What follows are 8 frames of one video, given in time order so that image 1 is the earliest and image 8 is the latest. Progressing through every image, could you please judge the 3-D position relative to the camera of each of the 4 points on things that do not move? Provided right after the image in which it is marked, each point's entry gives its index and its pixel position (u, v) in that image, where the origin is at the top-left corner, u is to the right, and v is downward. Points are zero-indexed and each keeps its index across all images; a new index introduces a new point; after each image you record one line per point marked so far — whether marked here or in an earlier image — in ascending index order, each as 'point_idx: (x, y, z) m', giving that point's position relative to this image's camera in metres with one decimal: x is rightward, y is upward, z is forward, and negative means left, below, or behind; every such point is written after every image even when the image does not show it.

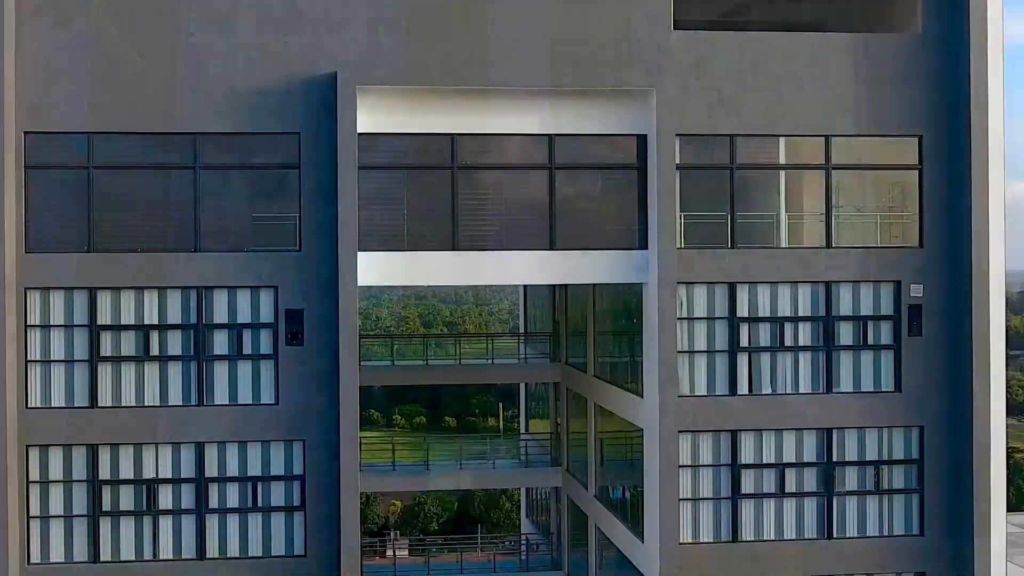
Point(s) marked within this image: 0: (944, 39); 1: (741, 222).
0: (+6.2, +3.5, +13.1) m
1: (+3.2, +0.9, +12.9) m
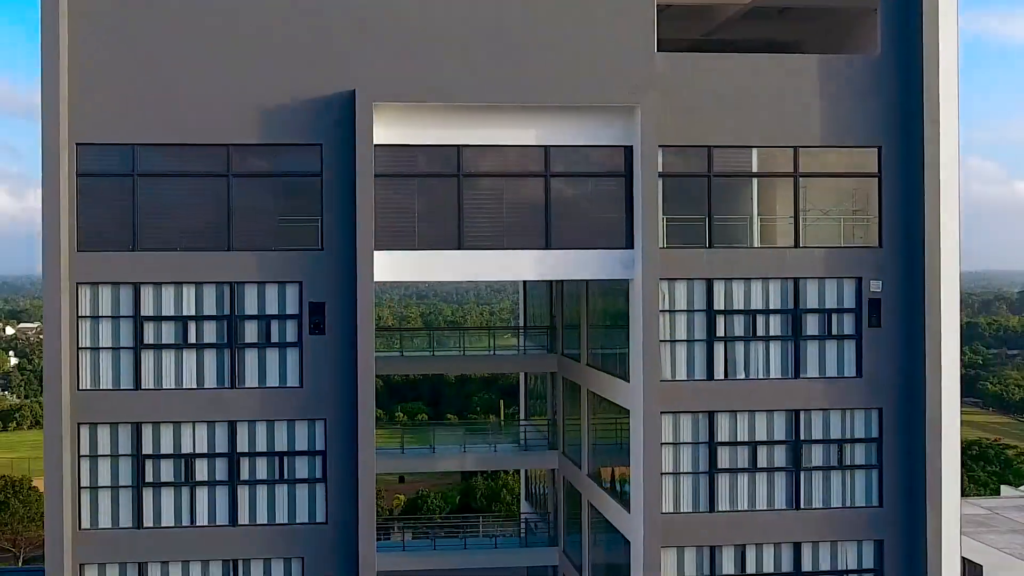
0: (+6.2, +3.6, +14.5) m
1: (+3.2, +1.0, +14.4) m
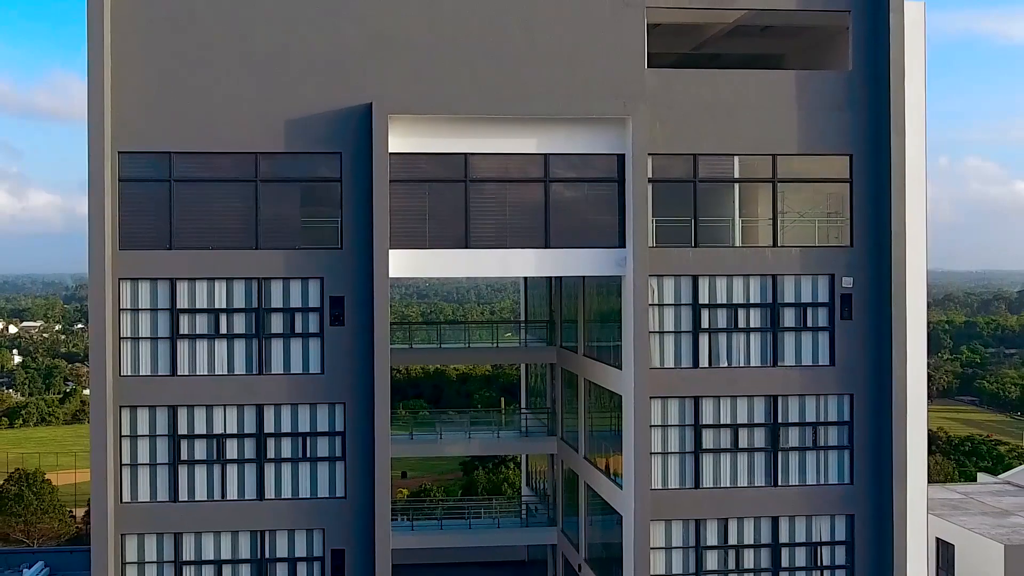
0: (+6.2, +3.7, +15.9) m
1: (+3.3, +1.1, +15.7) m
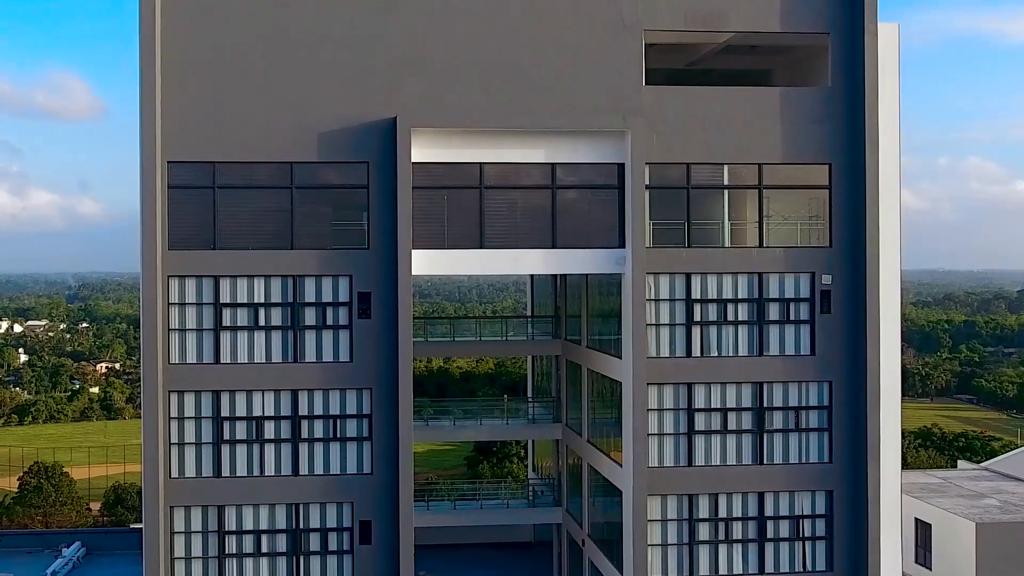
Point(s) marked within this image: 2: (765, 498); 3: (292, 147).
0: (+6.4, +3.7, +17.4) m
1: (+3.5, +1.1, +17.3) m
2: (+4.8, -4.0, +17.4) m
3: (-4.0, +2.6, +16.7) m
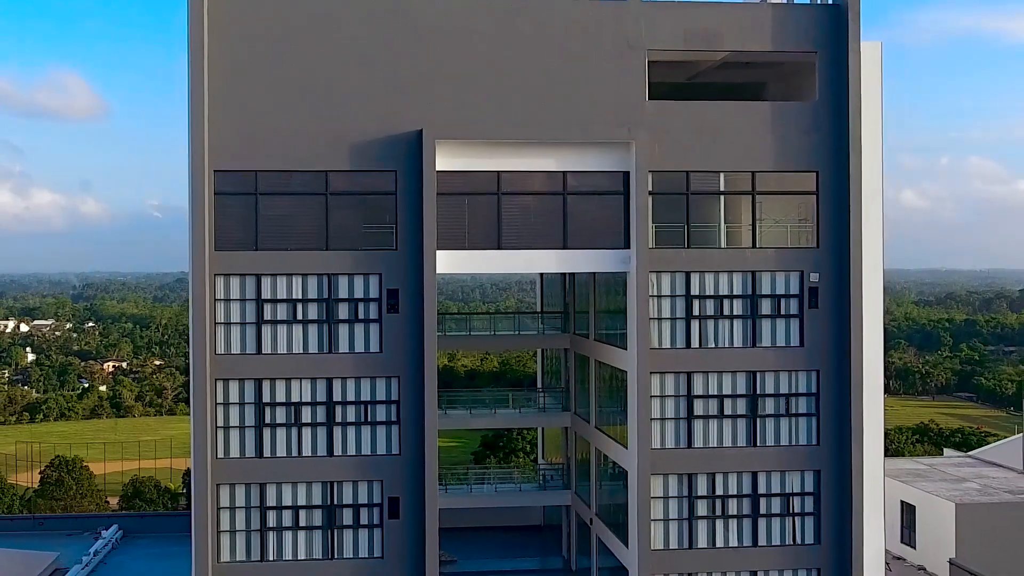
0: (+6.7, +3.8, +19.1) m
1: (+3.8, +1.2, +18.9) m
2: (+5.1, -3.9, +19.1) m
3: (-3.7, +2.6, +18.3) m
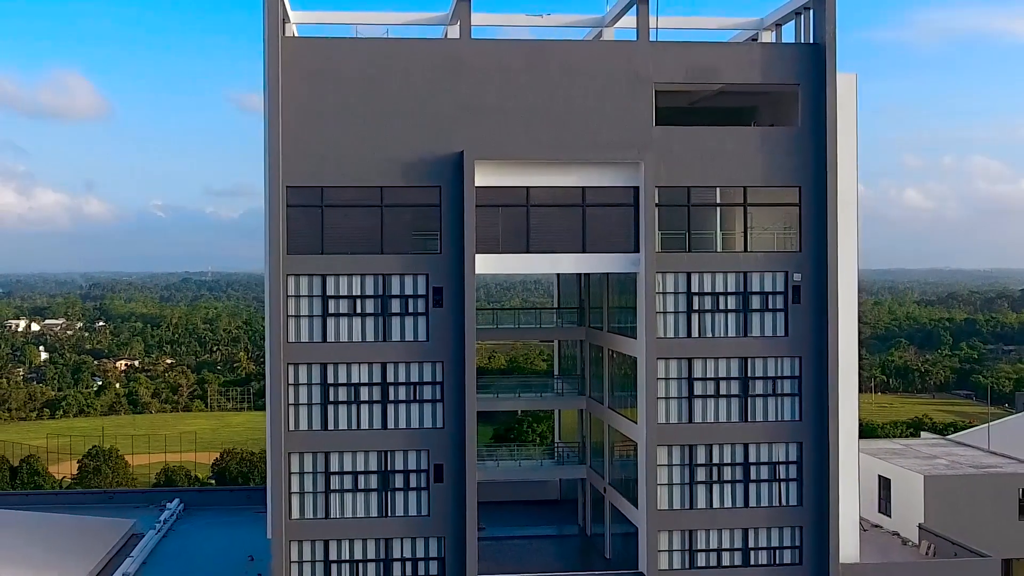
0: (+7.3, +3.8, +22.2) m
1: (+4.4, +1.2, +22.1) m
2: (+5.8, -3.9, +22.3) m
3: (-3.1, +2.7, +21.5) m
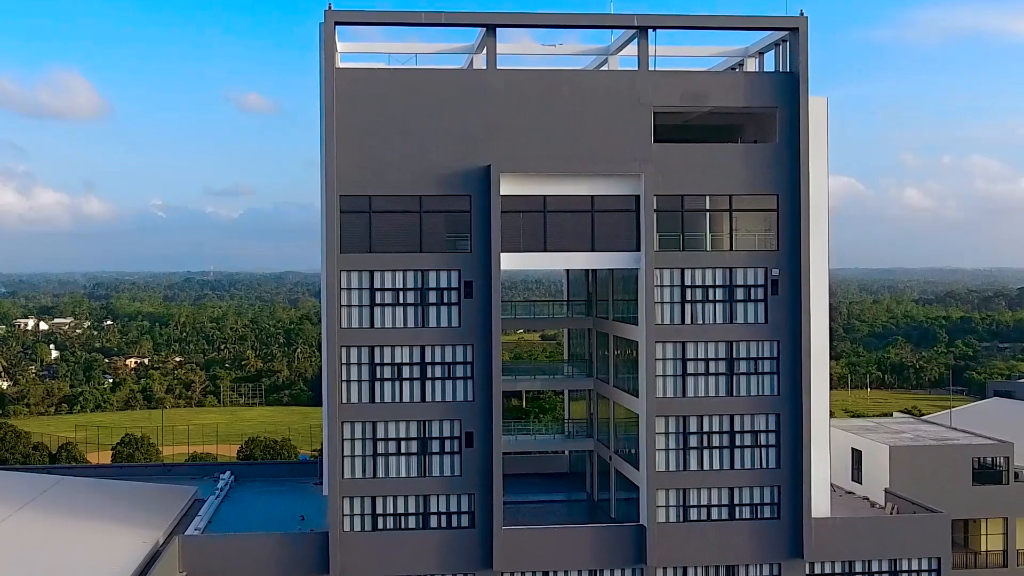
0: (+7.9, +4.0, +25.9) m
1: (+4.9, +1.4, +25.8) m
2: (+6.3, -3.7, +26.0) m
3: (-2.5, +2.8, +25.2) m
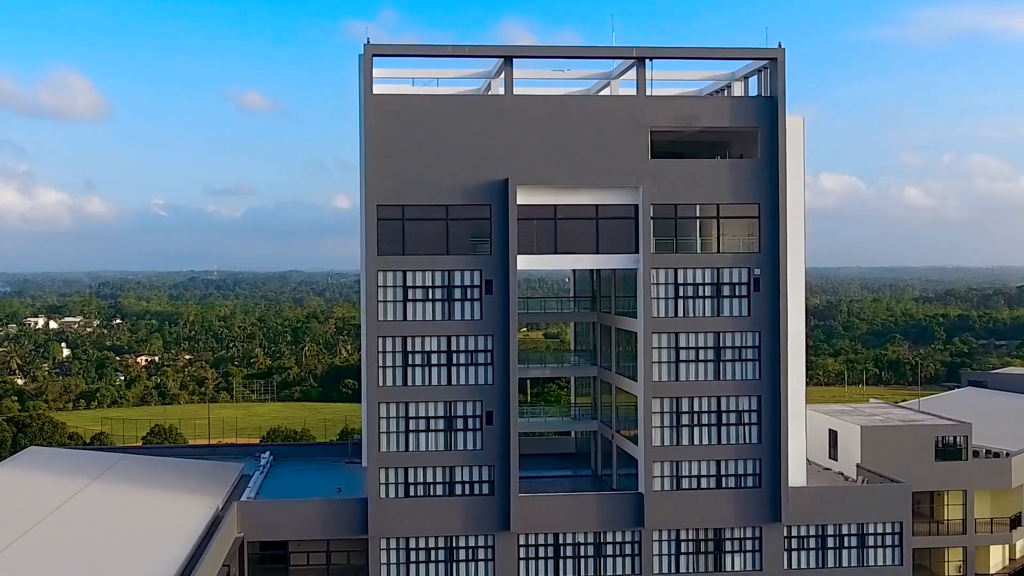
0: (+8.3, +4.1, +29.6) m
1: (+5.4, +1.5, +29.5) m
2: (+6.8, -3.6, +29.7) m
3: (-2.1, +2.9, +28.9) m
